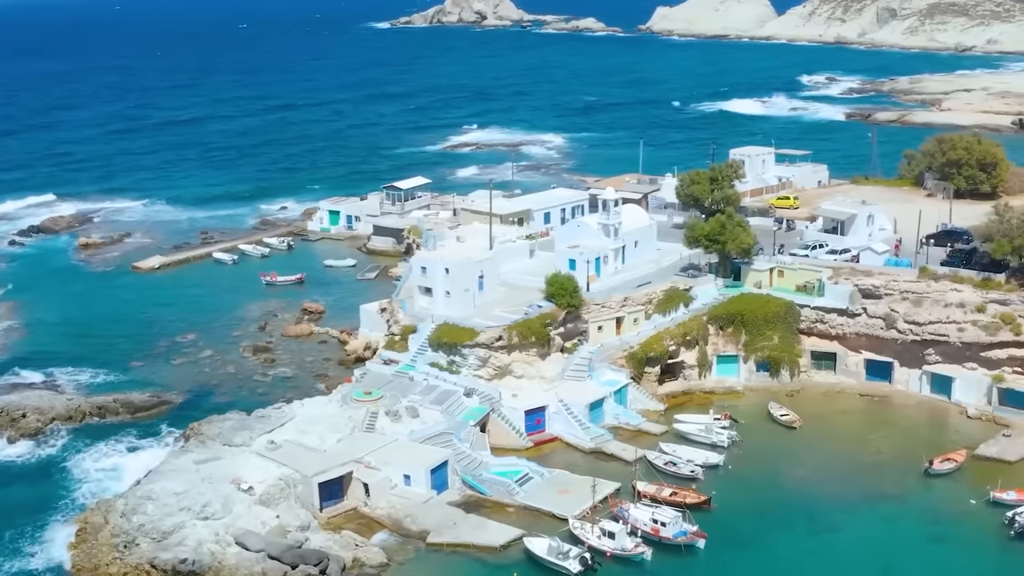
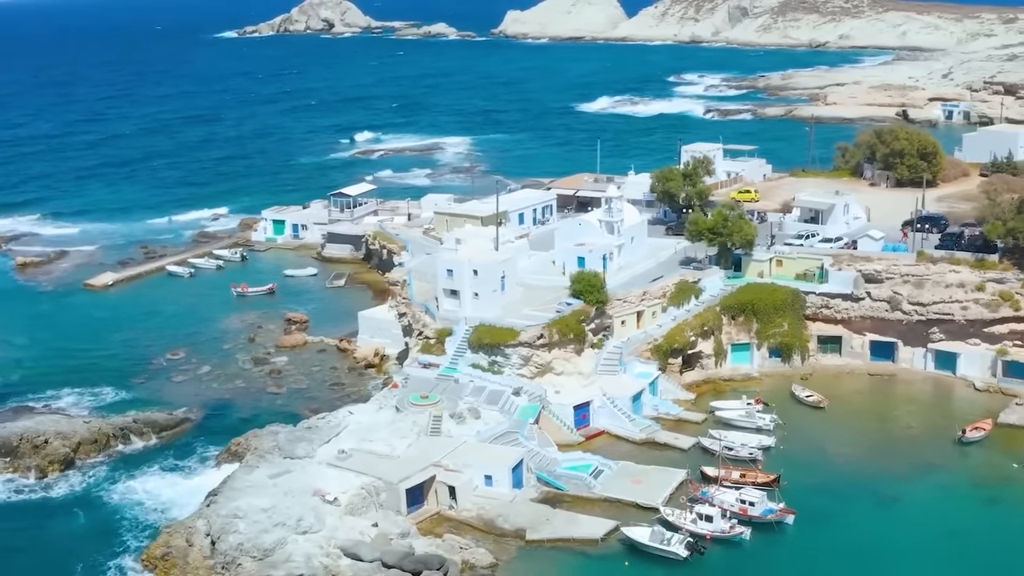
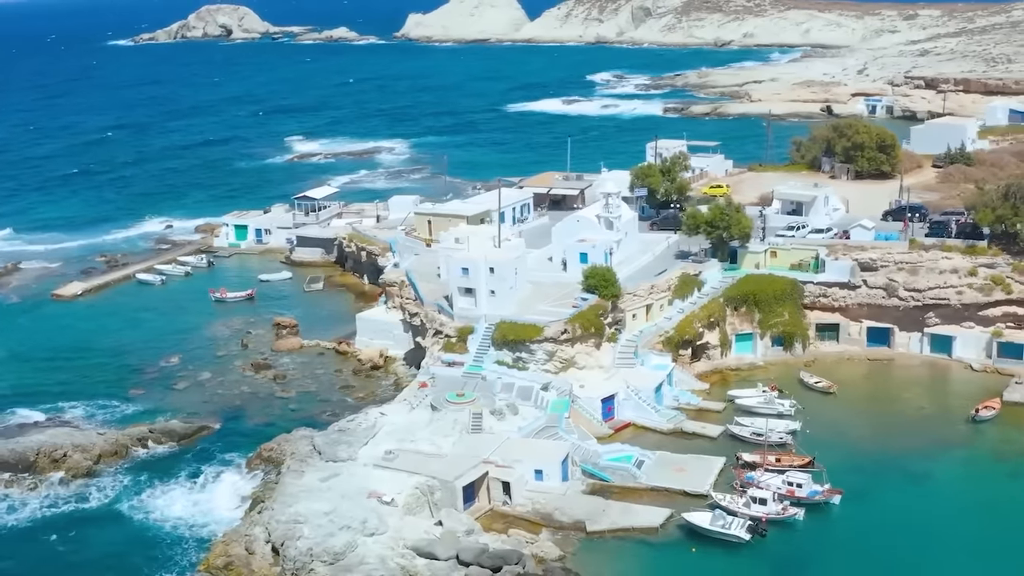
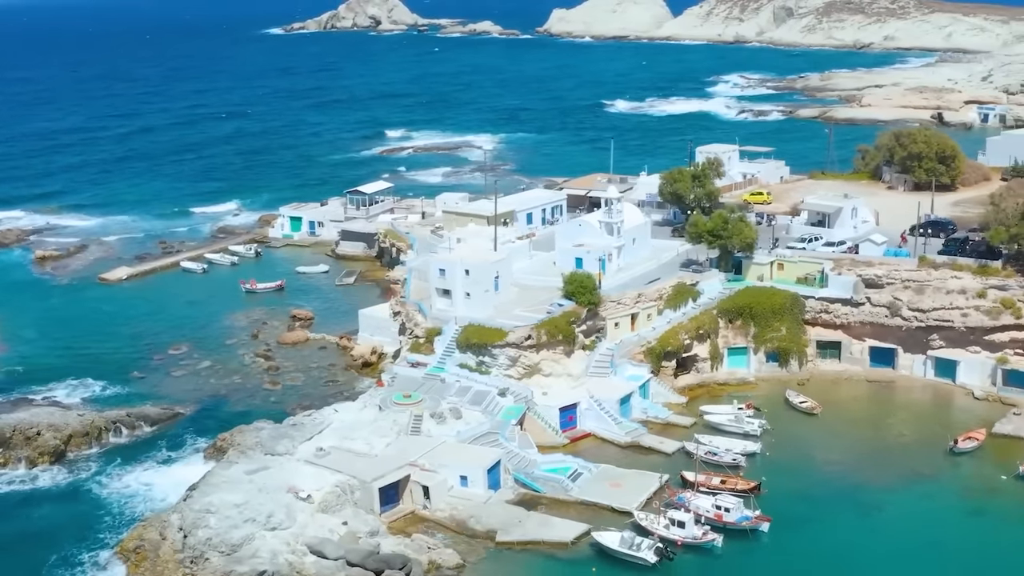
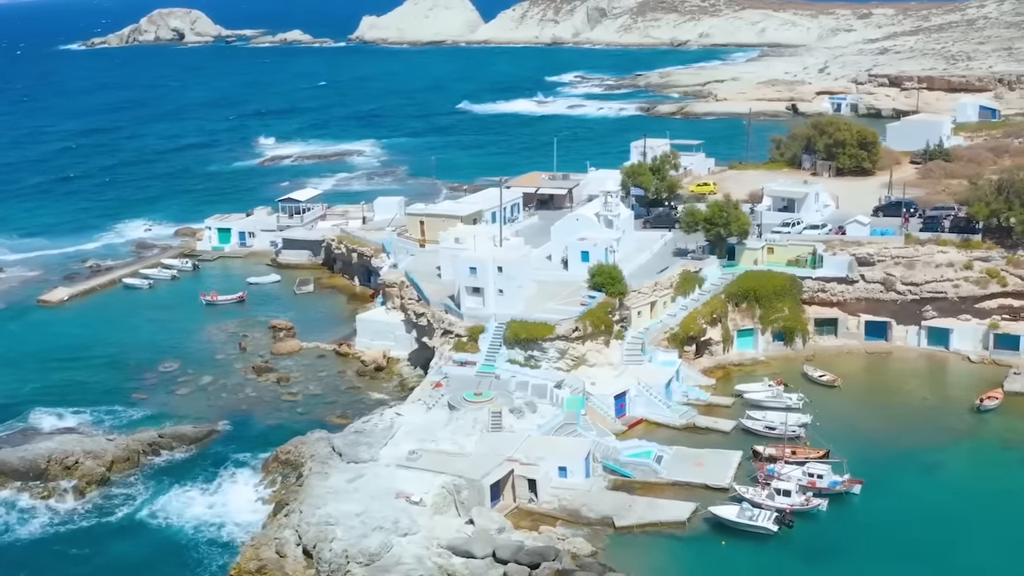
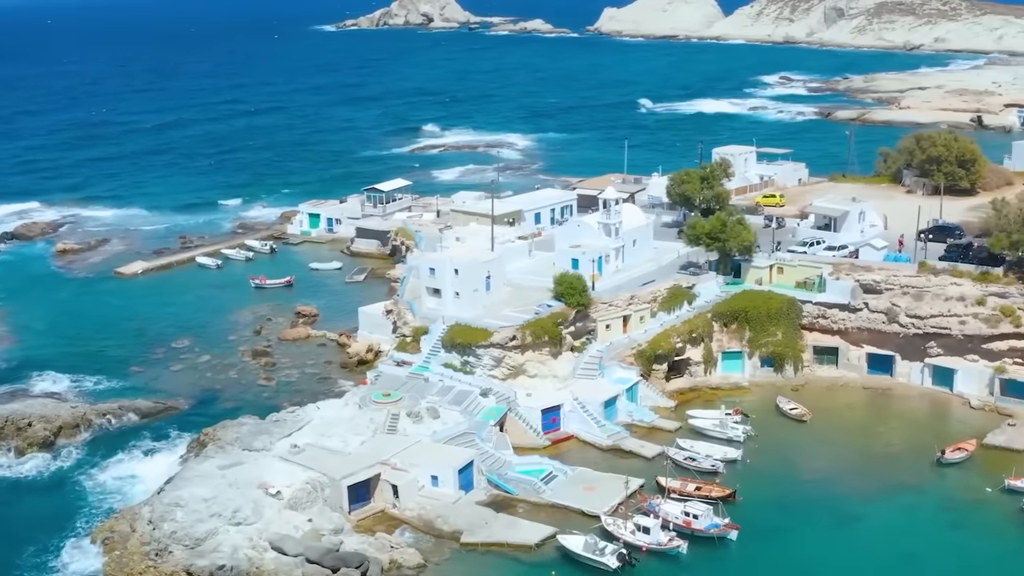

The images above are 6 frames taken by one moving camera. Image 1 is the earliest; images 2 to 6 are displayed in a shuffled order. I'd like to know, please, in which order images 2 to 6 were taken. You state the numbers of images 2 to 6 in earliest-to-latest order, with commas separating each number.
6, 4, 2, 3, 5
